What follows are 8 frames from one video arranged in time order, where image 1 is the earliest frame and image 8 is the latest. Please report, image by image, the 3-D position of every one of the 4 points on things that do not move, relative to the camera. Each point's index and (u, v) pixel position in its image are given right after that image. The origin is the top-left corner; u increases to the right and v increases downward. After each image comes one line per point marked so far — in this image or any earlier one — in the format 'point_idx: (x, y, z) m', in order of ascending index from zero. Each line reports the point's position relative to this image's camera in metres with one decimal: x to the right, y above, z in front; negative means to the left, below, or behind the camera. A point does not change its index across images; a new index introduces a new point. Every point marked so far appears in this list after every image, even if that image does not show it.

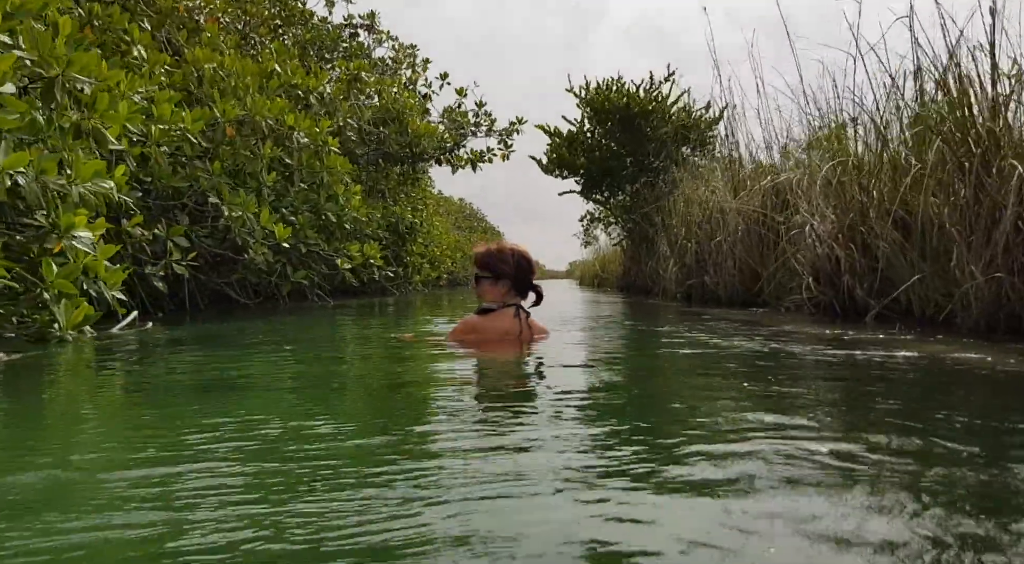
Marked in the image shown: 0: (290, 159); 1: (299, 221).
0: (-2.2, +1.2, +6.9) m
1: (-2.1, +0.6, +6.9) m
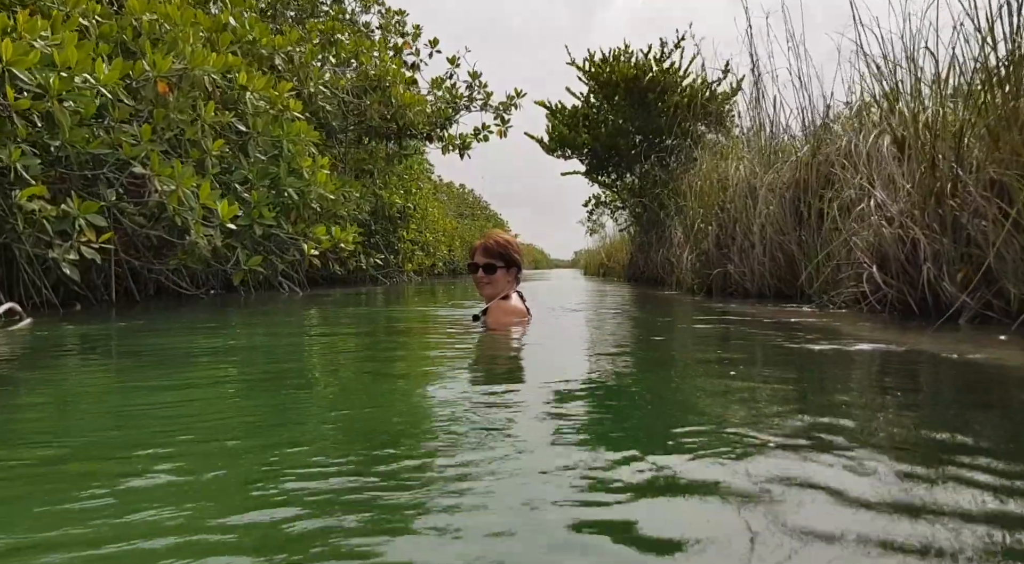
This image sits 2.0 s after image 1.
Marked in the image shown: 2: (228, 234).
0: (-2.3, +1.3, +5.9) m
1: (-2.2, +0.7, +5.9) m
2: (-2.5, +0.4, +6.0) m
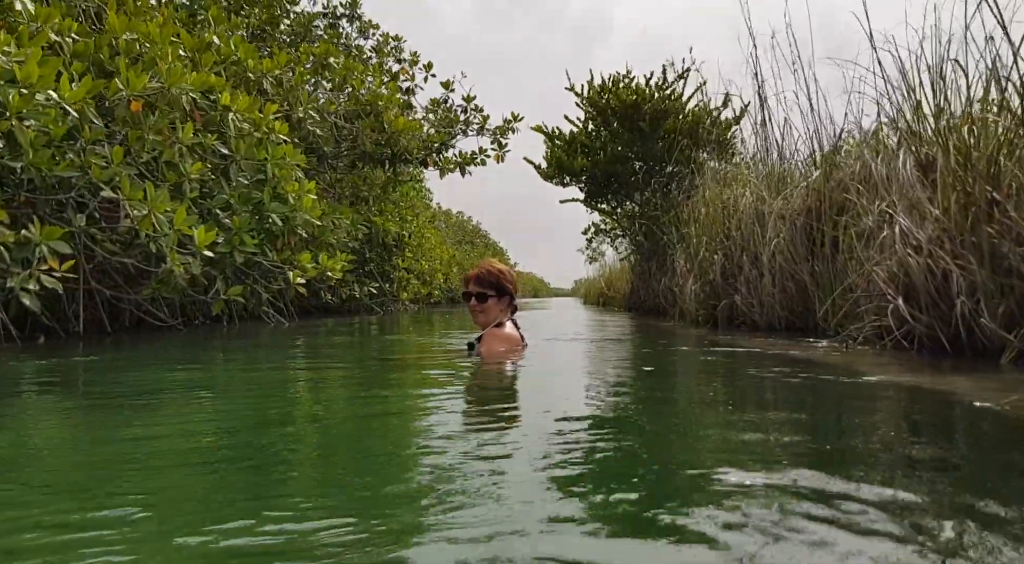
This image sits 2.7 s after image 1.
0: (-2.3, +1.1, +5.6) m
1: (-2.2, +0.5, +5.6) m
2: (-2.5, +0.2, +5.7) m
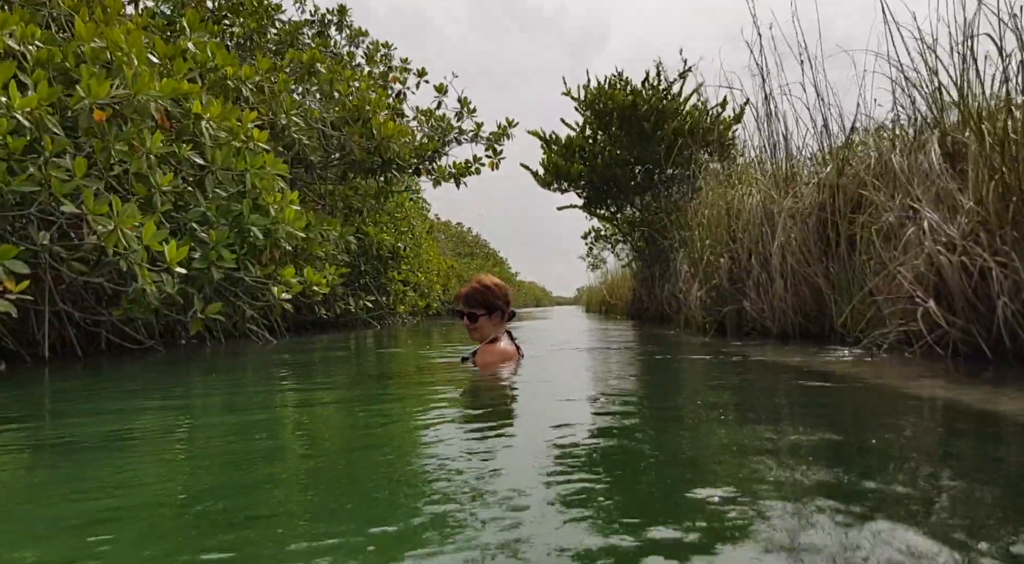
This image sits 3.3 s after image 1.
0: (-2.4, +0.9, +5.3) m
1: (-2.3, +0.3, +5.3) m
2: (-2.5, 0.0, +5.4) m
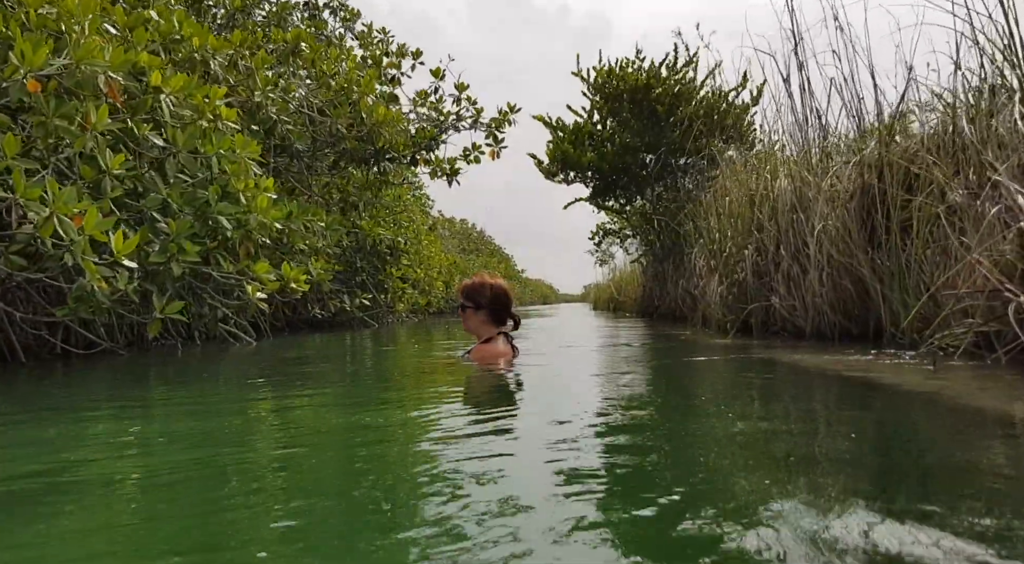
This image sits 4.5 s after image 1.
0: (-2.4, +1.0, +4.7) m
1: (-2.3, +0.4, +4.7) m
2: (-2.6, +0.1, +4.8) m
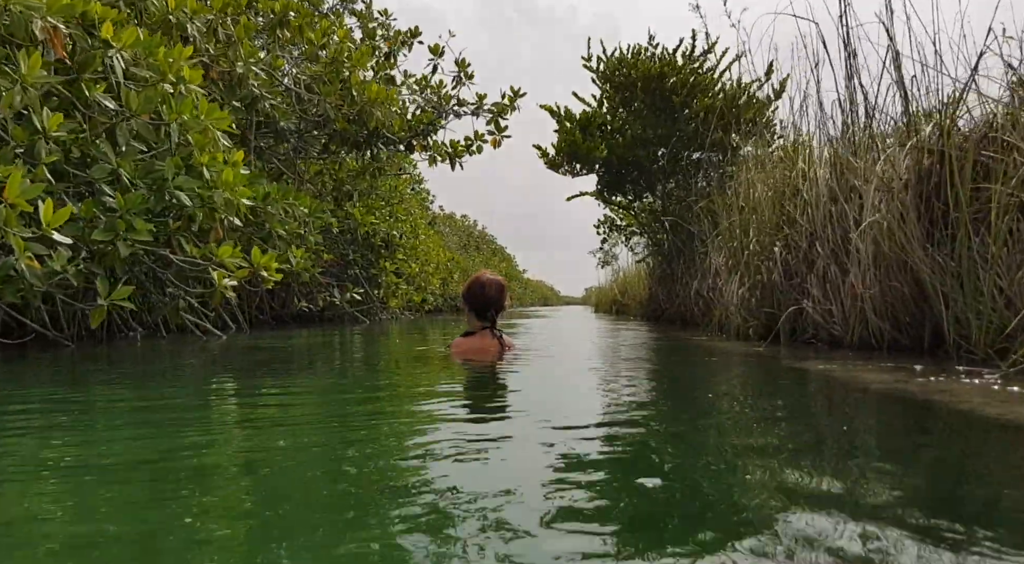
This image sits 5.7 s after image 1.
0: (-2.4, +1.1, +4.1) m
1: (-2.3, +0.5, +4.1) m
2: (-2.6, +0.2, +4.2) m
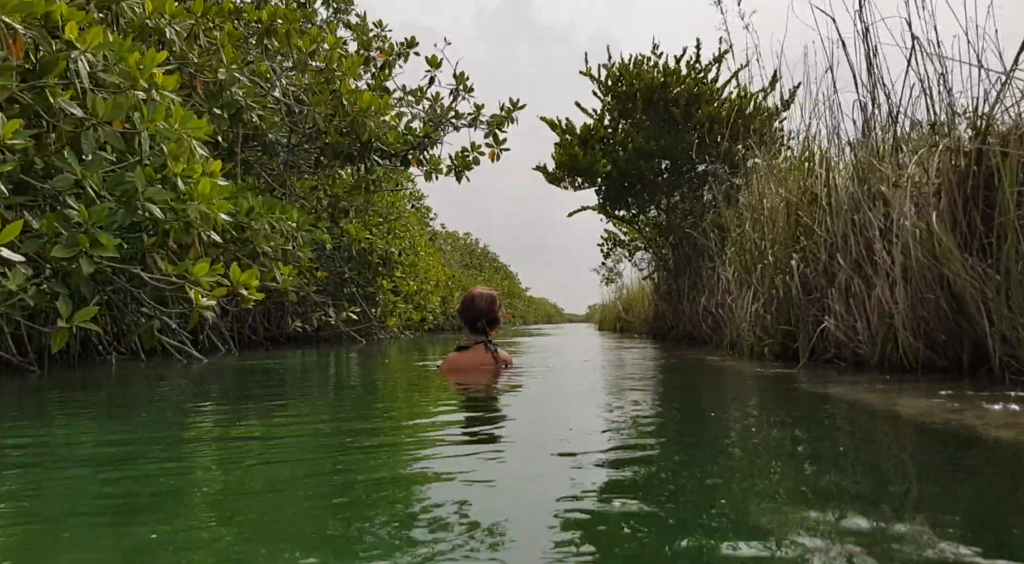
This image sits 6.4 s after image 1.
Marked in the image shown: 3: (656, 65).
0: (-2.4, +1.0, +3.8) m
1: (-2.3, +0.4, +3.8) m
2: (-2.6, 0.0, +3.8) m
3: (+1.9, +2.9, +9.3) m
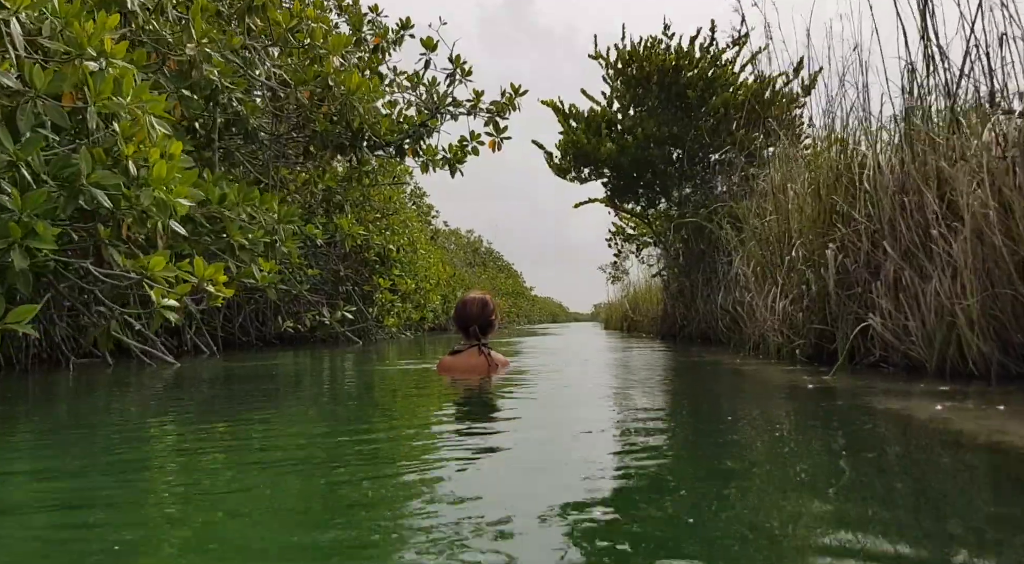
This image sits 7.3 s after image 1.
0: (-2.4, +1.0, +3.3) m
1: (-2.3, +0.4, +3.3) m
2: (-2.6, +0.1, +3.3) m
3: (+2.0, +3.0, +8.8) m
